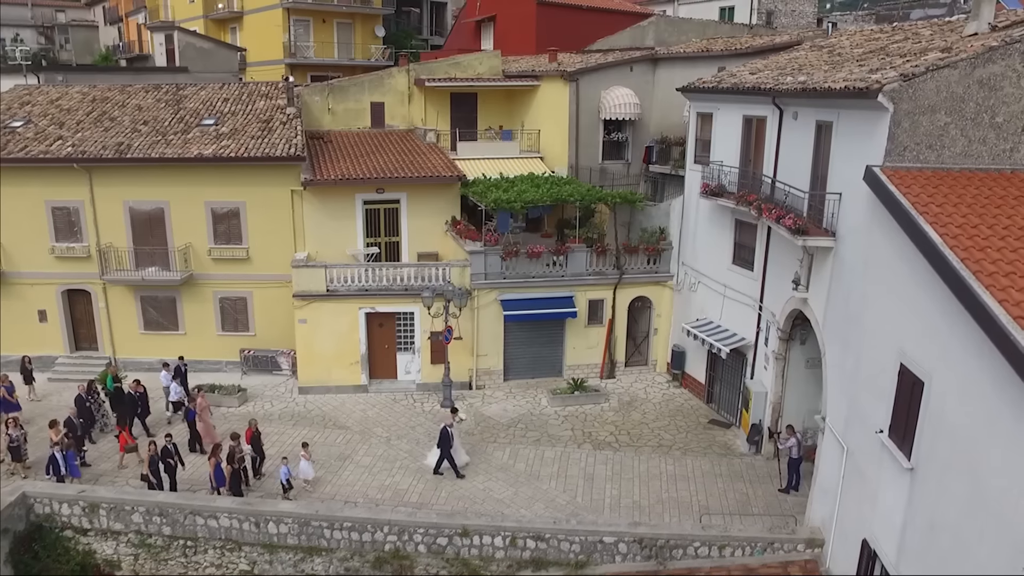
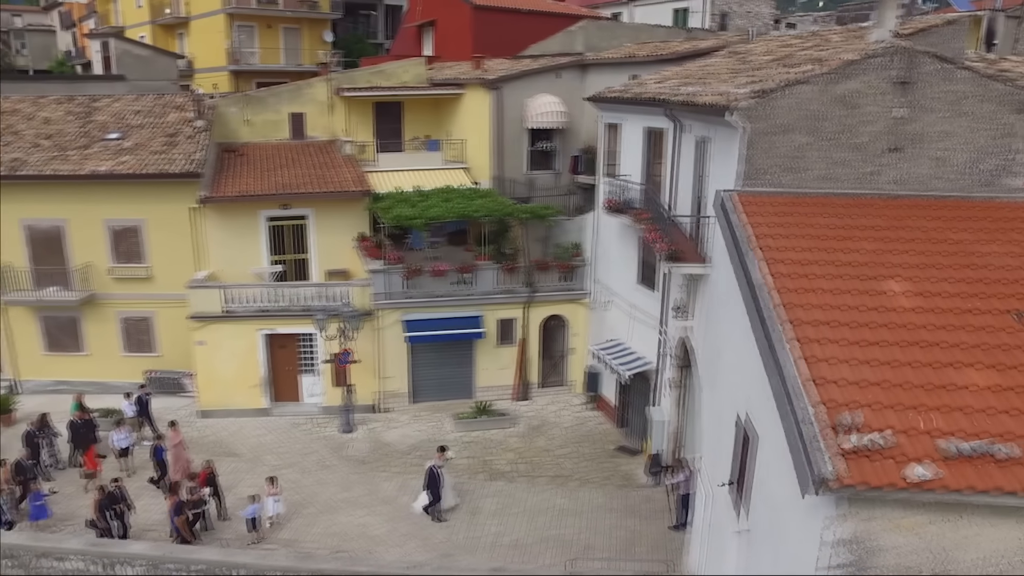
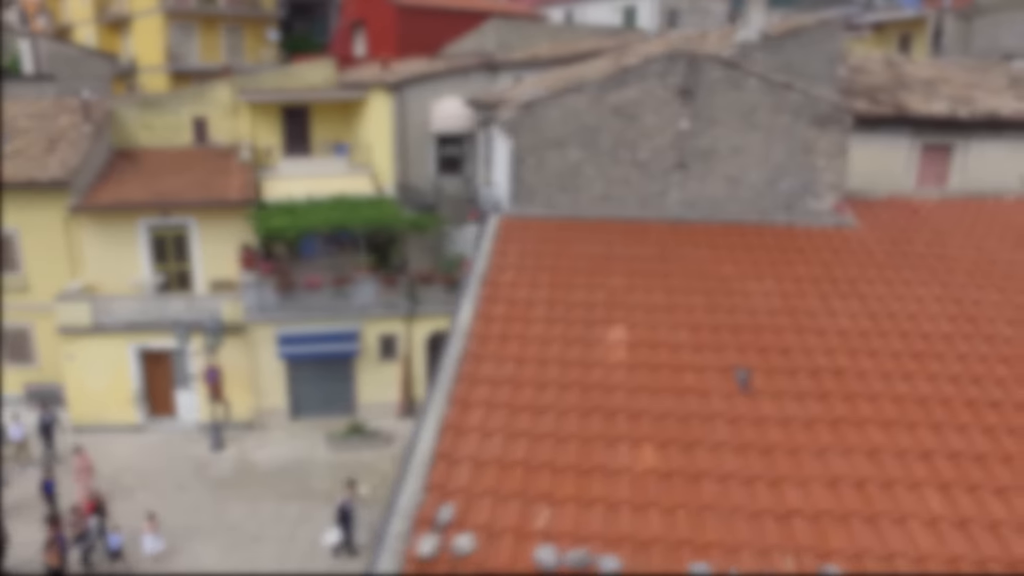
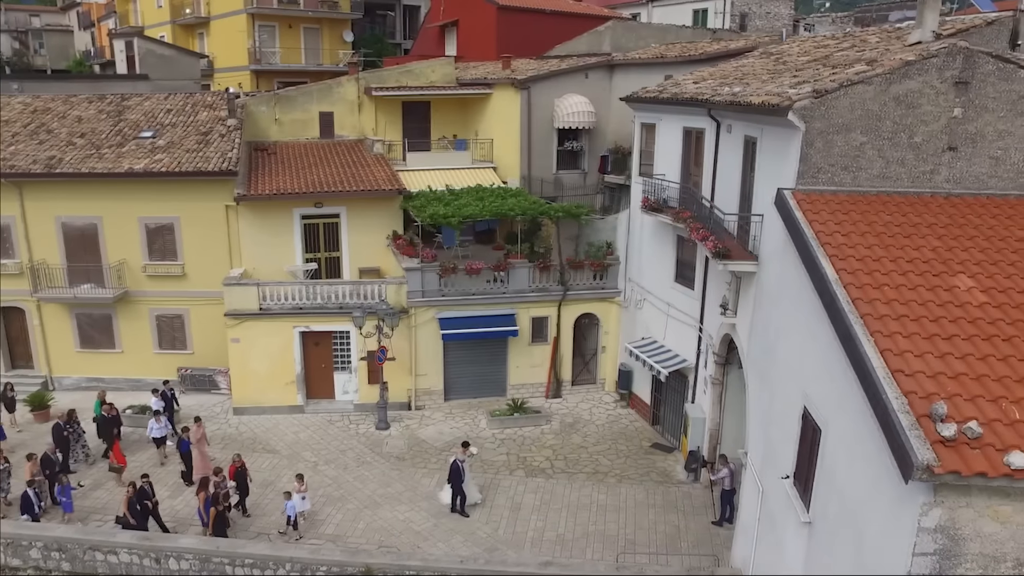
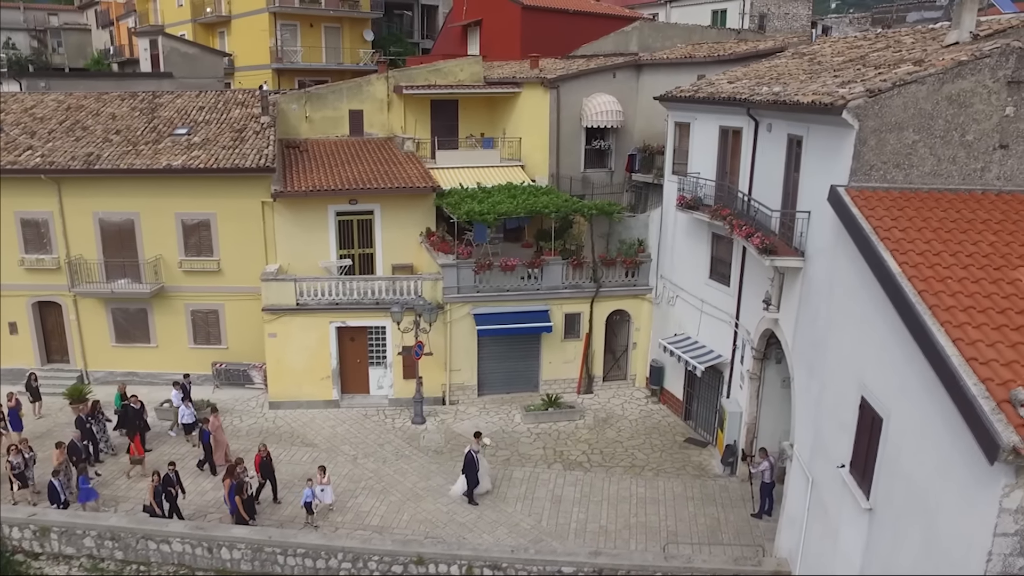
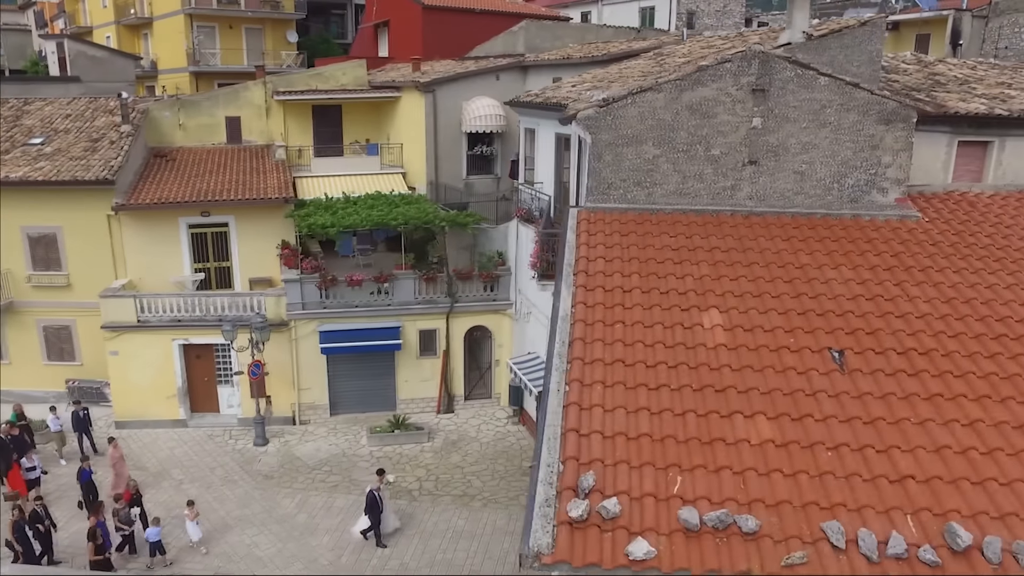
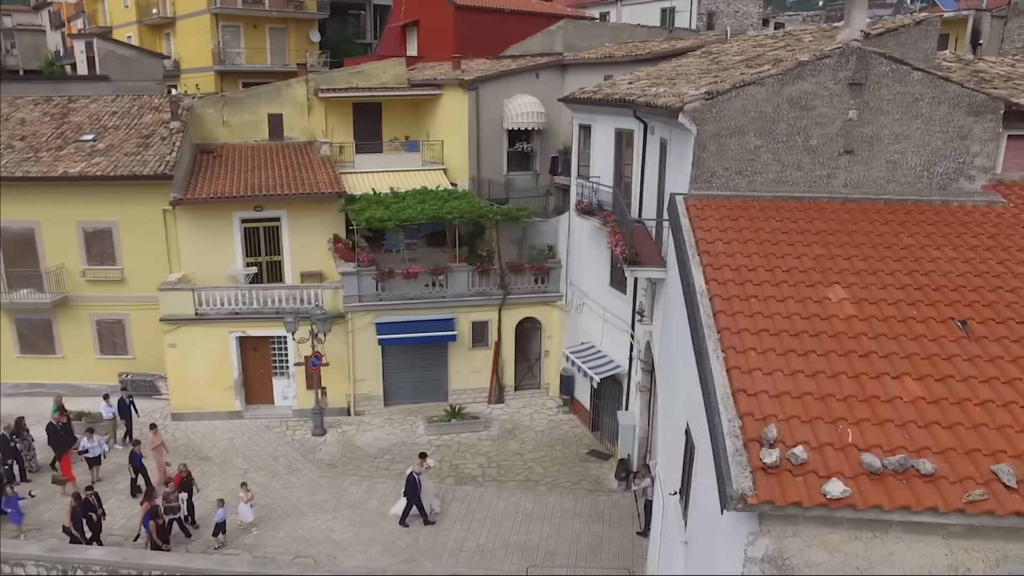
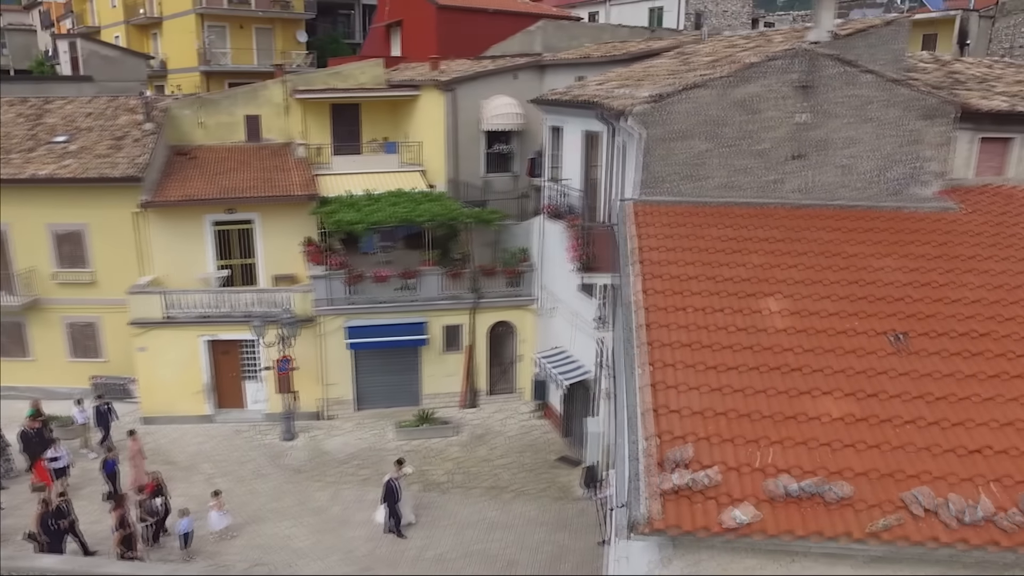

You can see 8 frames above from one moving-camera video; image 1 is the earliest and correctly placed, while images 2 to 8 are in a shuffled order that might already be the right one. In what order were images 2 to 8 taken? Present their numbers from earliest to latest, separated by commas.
5, 4, 2, 7, 8, 6, 3
